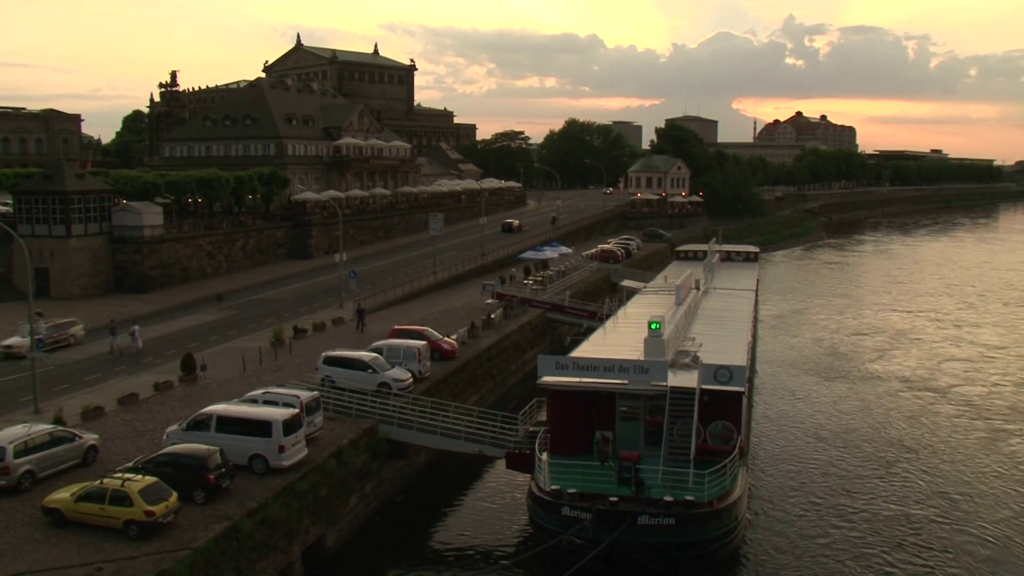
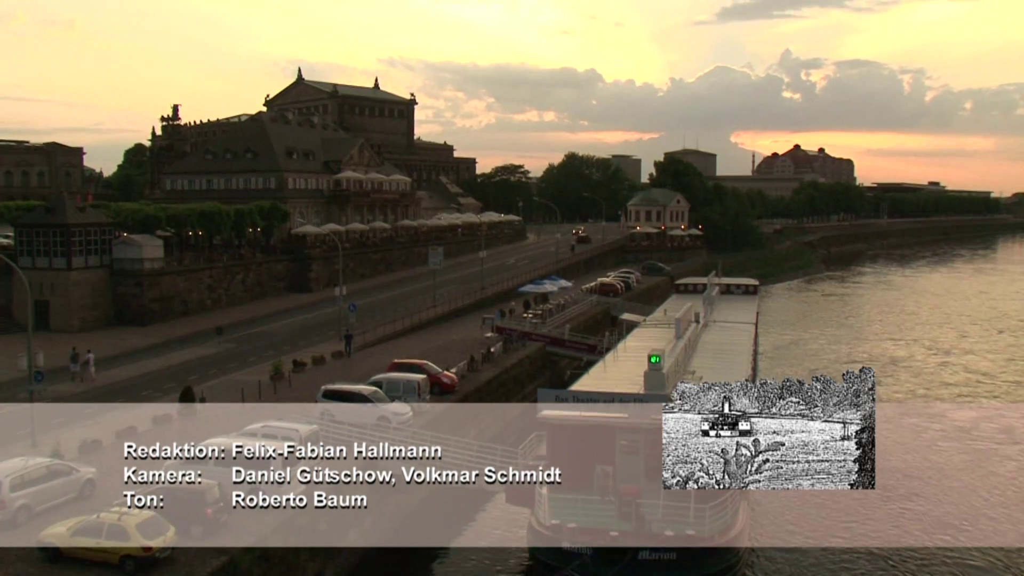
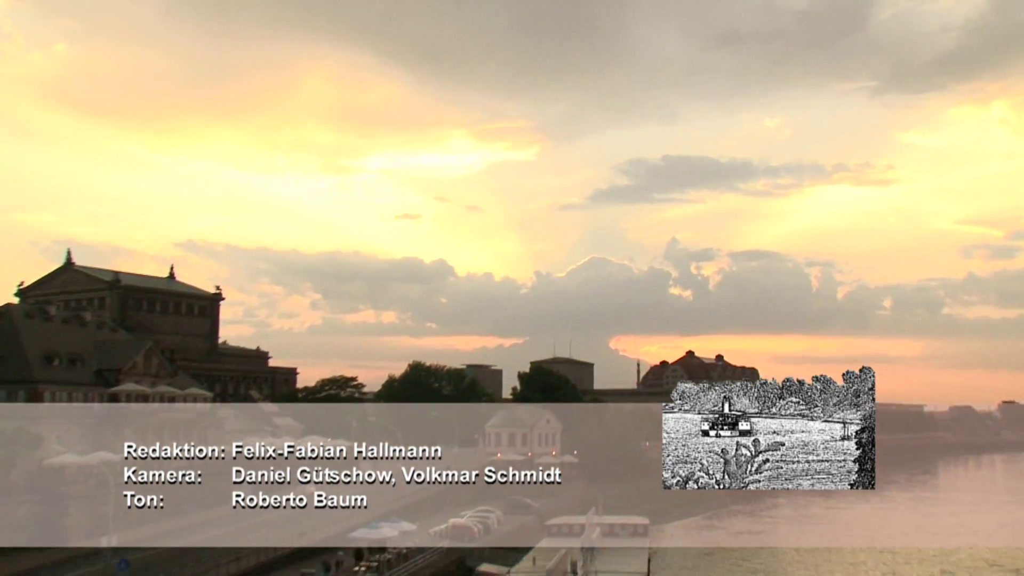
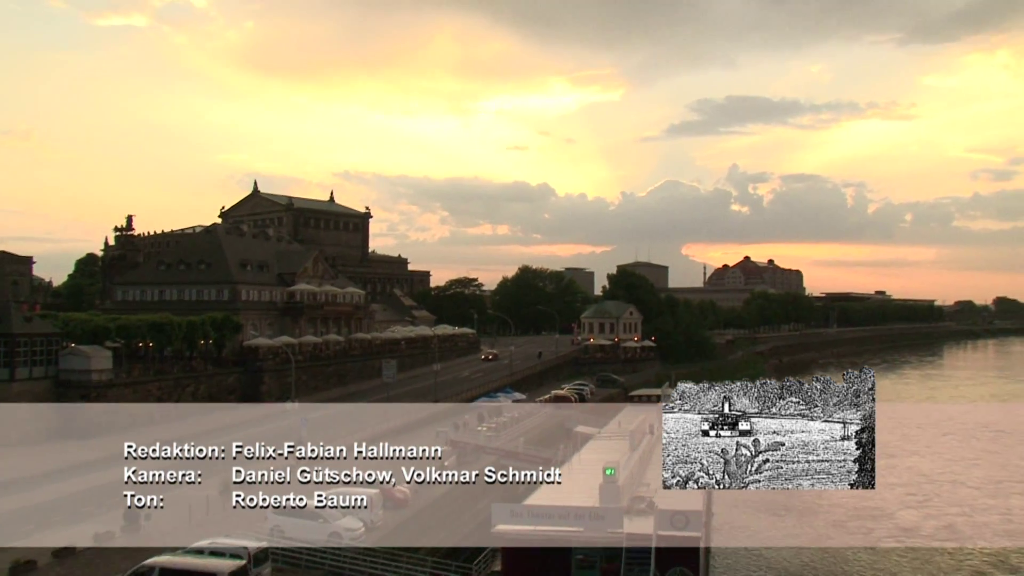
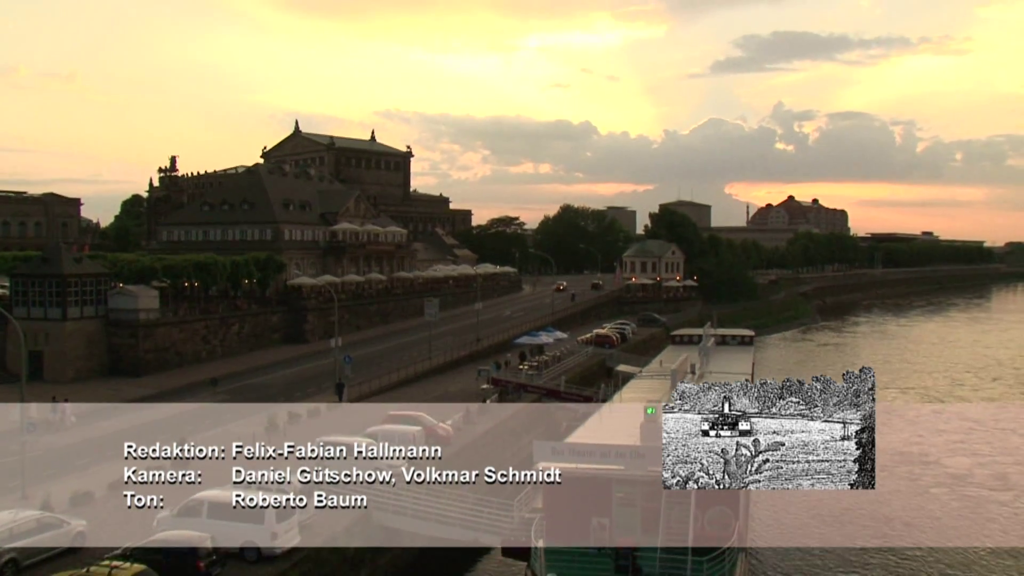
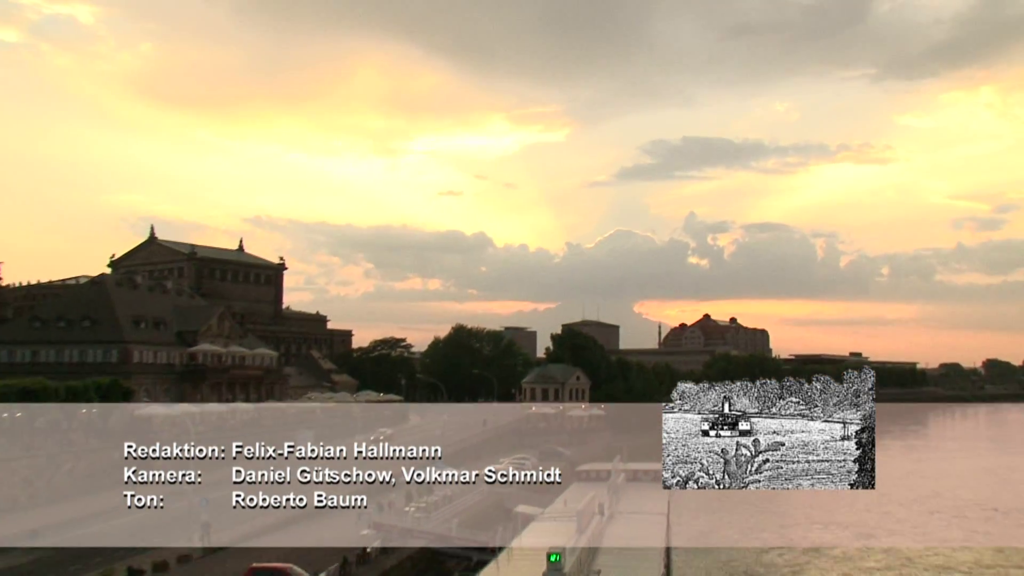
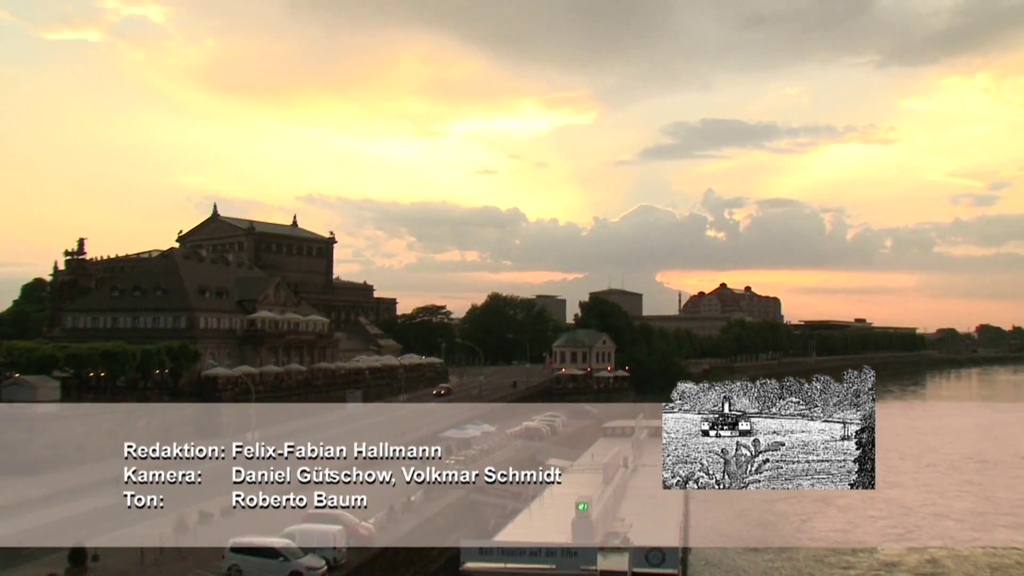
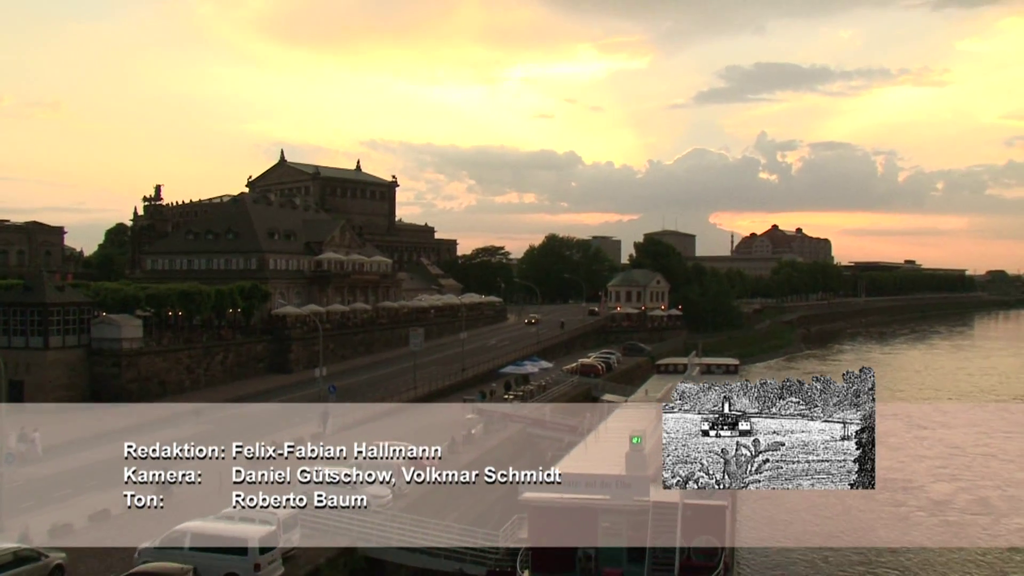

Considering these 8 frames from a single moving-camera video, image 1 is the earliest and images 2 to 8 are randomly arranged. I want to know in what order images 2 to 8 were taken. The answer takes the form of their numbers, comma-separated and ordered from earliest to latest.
2, 5, 8, 4, 7, 6, 3
